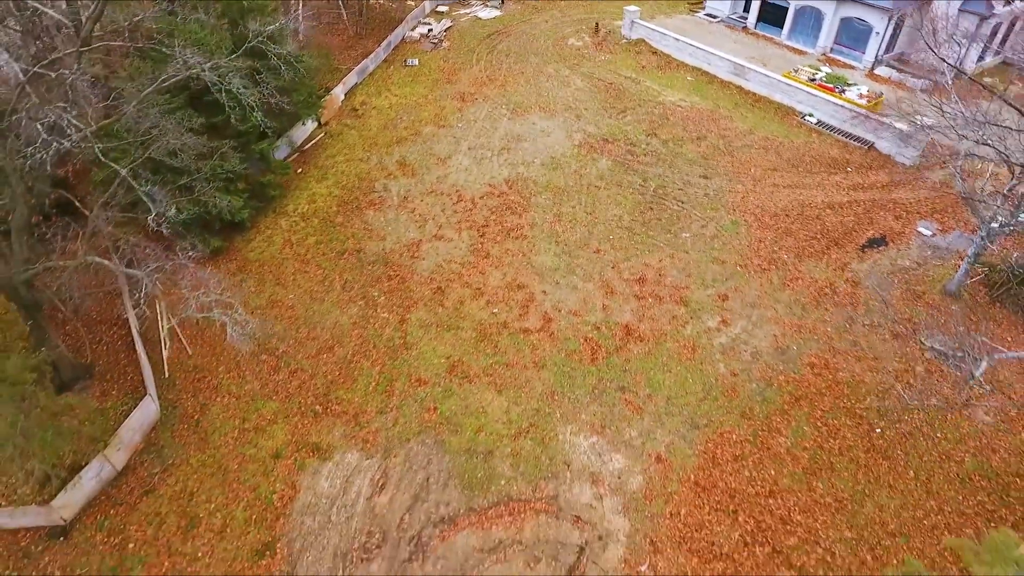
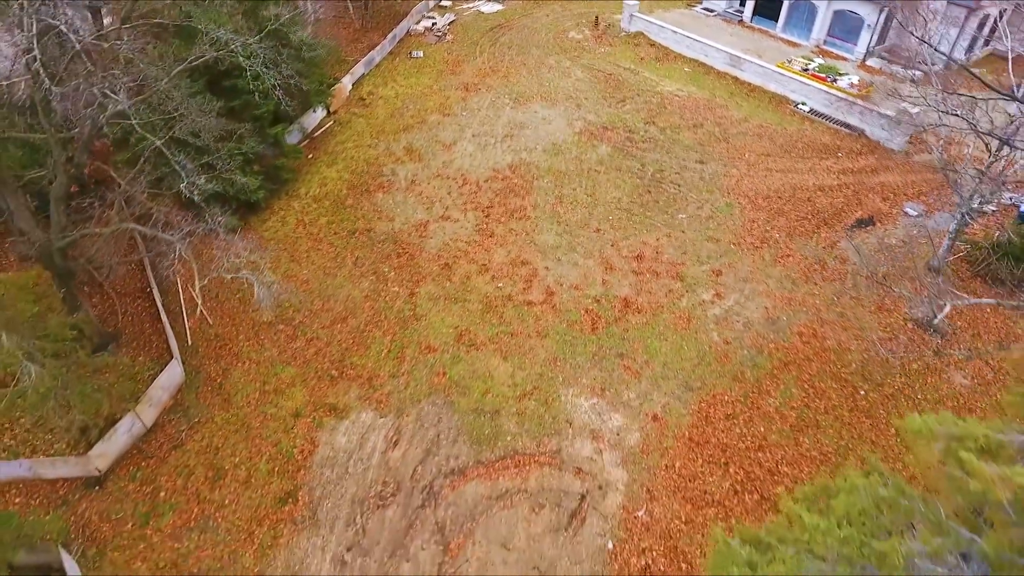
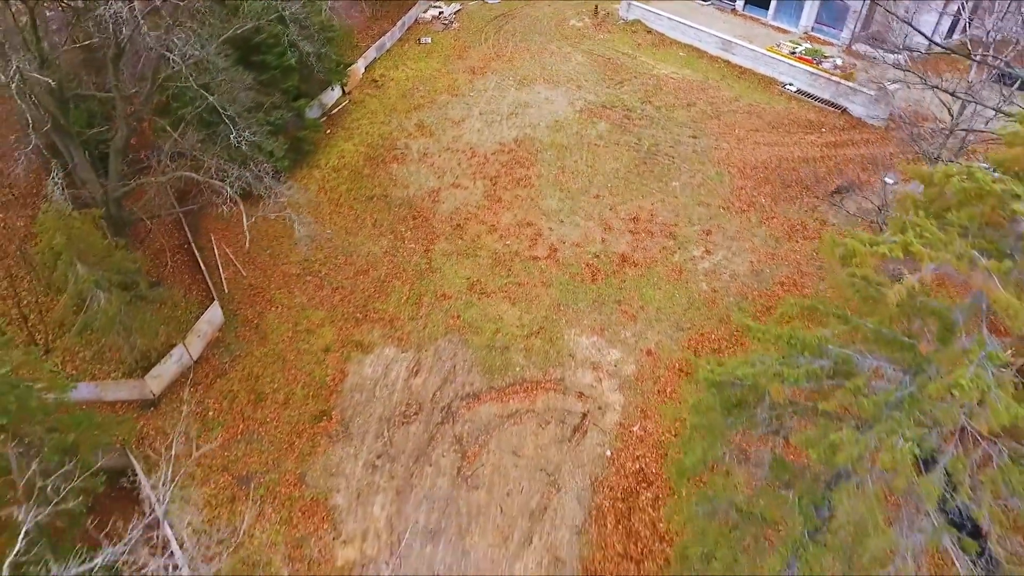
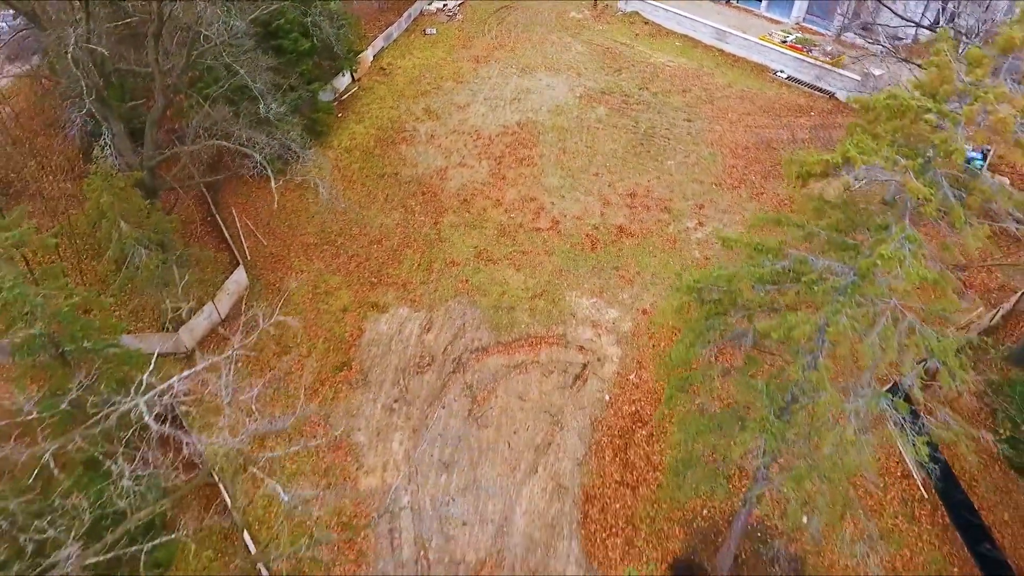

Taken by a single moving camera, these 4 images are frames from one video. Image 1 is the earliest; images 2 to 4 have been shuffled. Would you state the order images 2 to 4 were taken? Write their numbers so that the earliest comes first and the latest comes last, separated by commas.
2, 3, 4
